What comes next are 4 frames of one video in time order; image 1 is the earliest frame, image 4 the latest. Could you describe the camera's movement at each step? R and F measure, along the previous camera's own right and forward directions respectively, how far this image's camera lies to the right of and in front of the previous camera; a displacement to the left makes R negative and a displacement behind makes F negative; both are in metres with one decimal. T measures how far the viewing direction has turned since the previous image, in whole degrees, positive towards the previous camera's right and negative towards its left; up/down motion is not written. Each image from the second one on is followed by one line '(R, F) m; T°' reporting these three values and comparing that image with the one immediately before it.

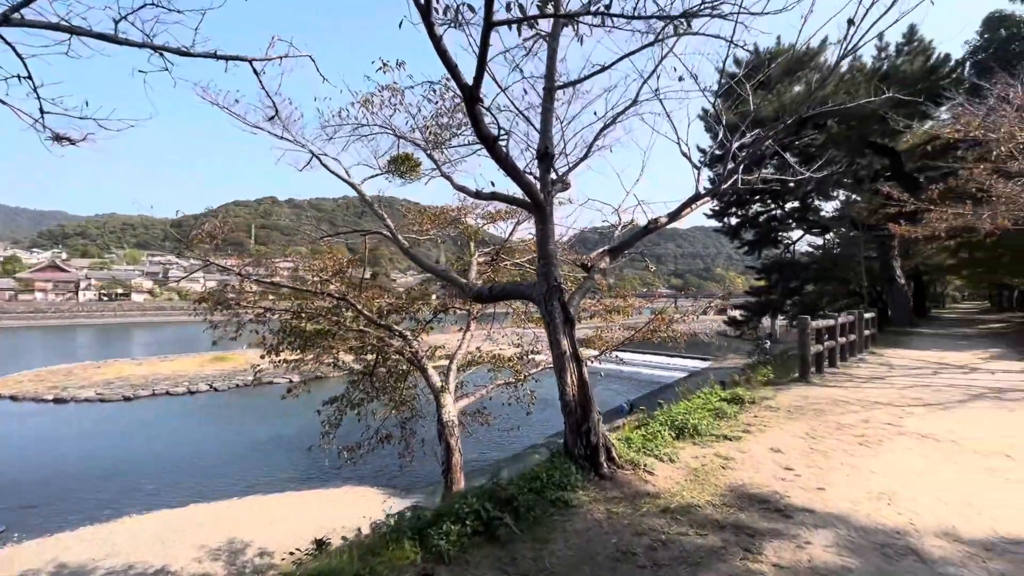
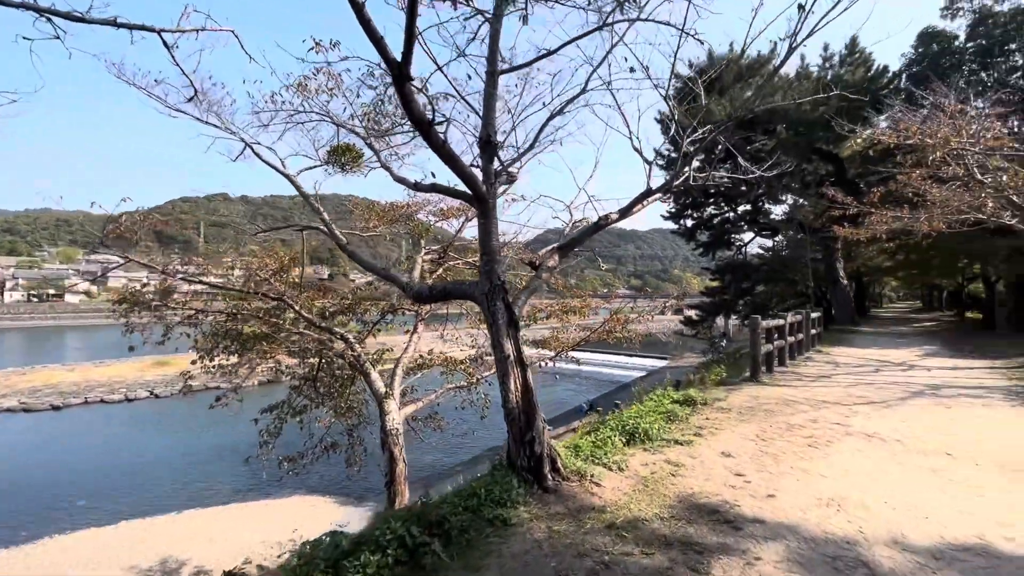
(+0.2, +0.3) m; +4°
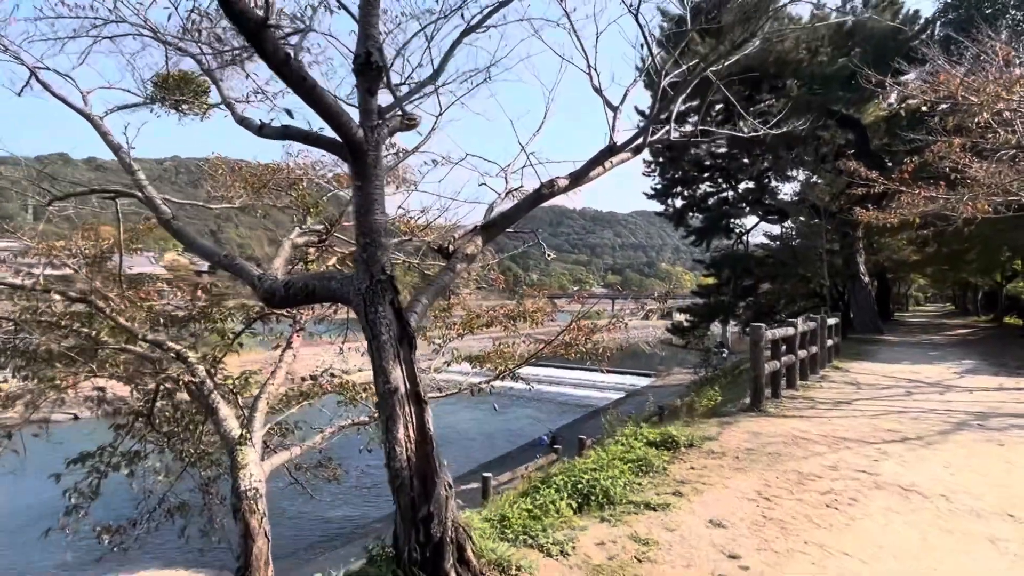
(+0.7, +1.6) m; +1°
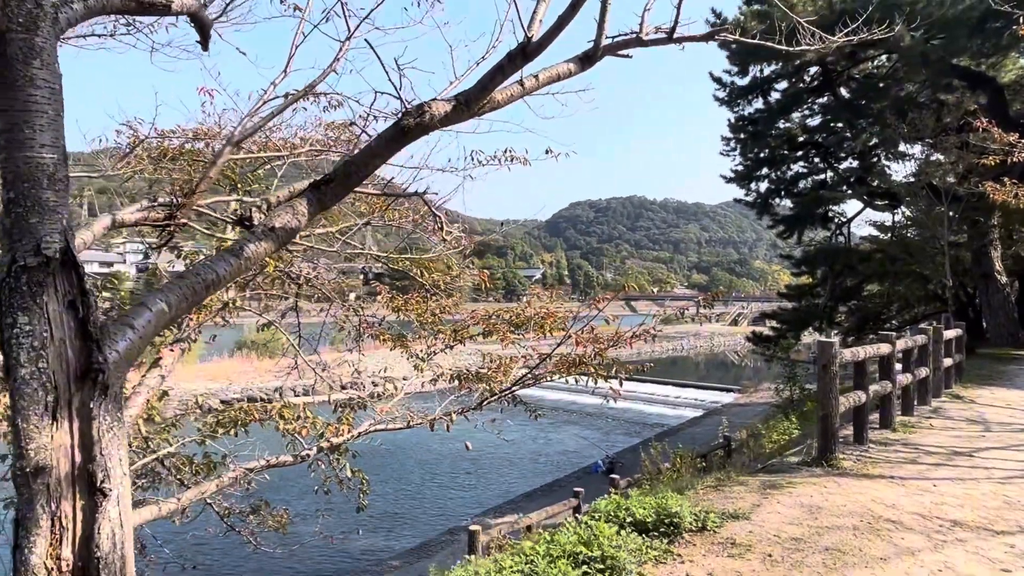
(+1.0, +1.4) m; -9°
